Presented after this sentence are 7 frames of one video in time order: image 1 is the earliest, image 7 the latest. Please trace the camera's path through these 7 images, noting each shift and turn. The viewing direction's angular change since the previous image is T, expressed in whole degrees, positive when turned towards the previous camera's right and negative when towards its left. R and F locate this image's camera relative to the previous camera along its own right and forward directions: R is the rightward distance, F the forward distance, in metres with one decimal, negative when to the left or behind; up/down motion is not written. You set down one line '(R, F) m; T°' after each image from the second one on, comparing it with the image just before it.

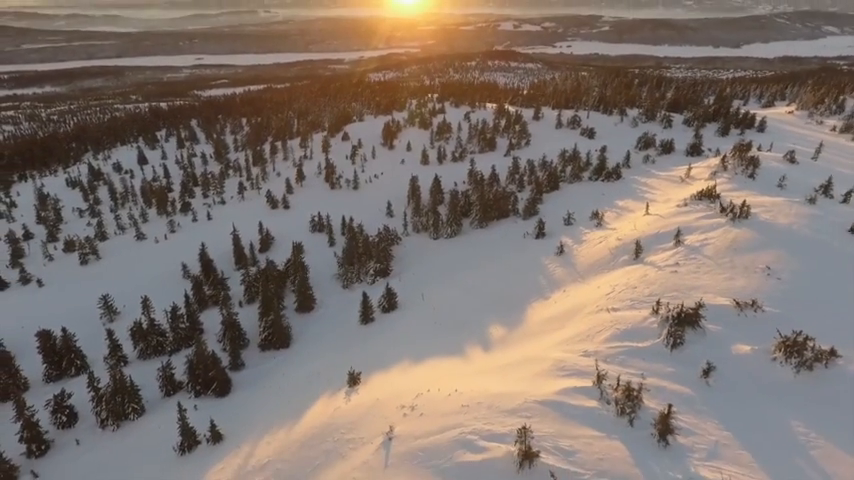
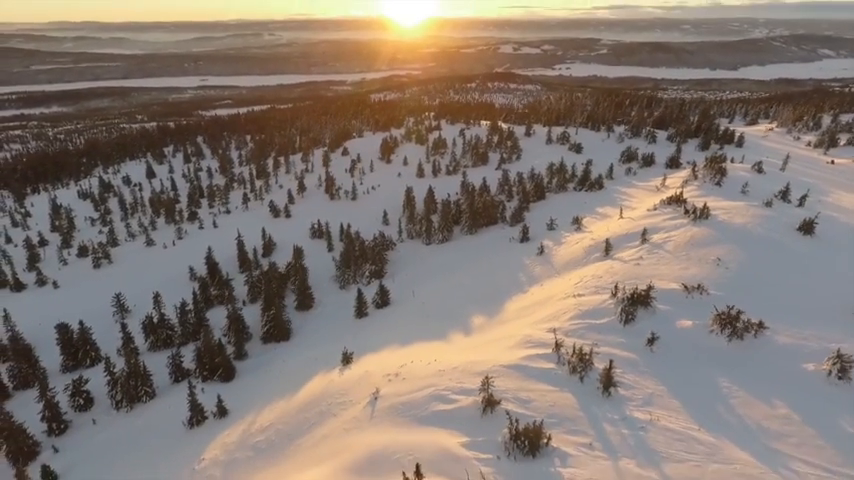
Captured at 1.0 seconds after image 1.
(+0.3, -1.1) m; 0°
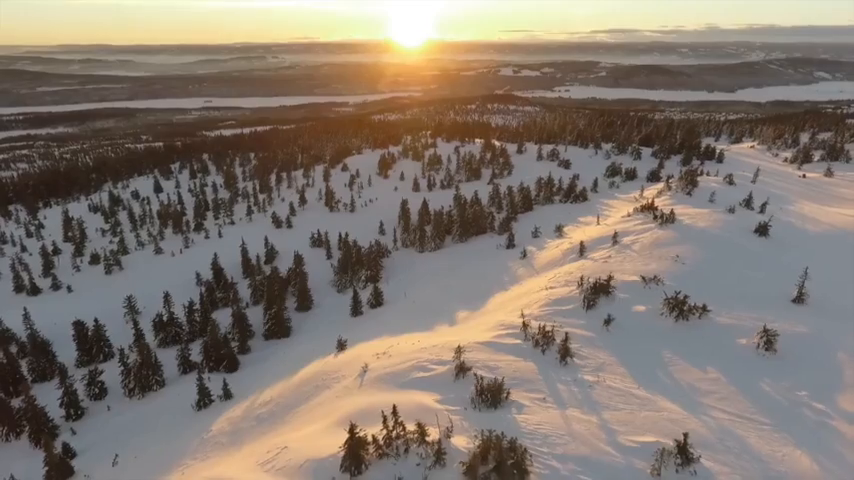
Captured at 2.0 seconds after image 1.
(+0.3, -1.1) m; 0°
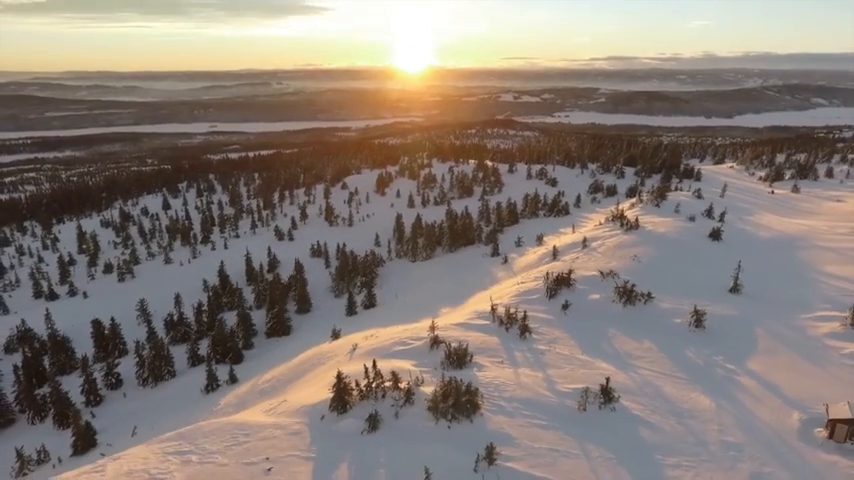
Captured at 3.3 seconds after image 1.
(+0.4, -1.5) m; 0°
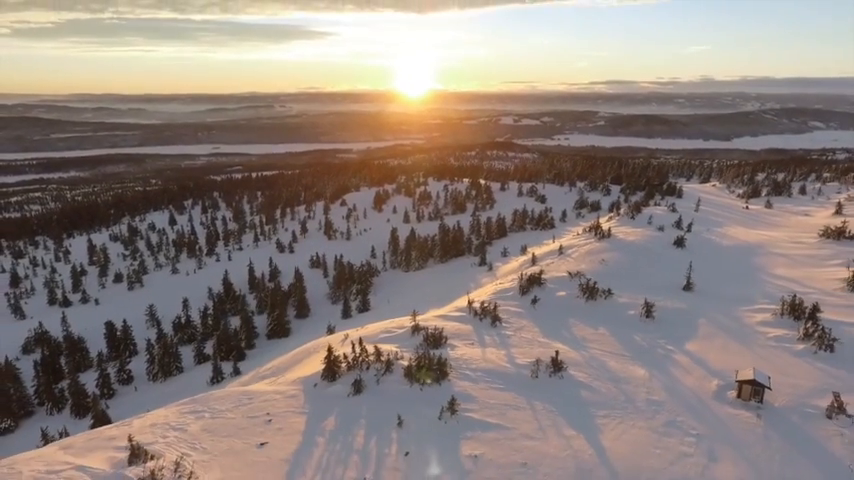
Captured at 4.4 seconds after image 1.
(+0.4, -1.3) m; 0°
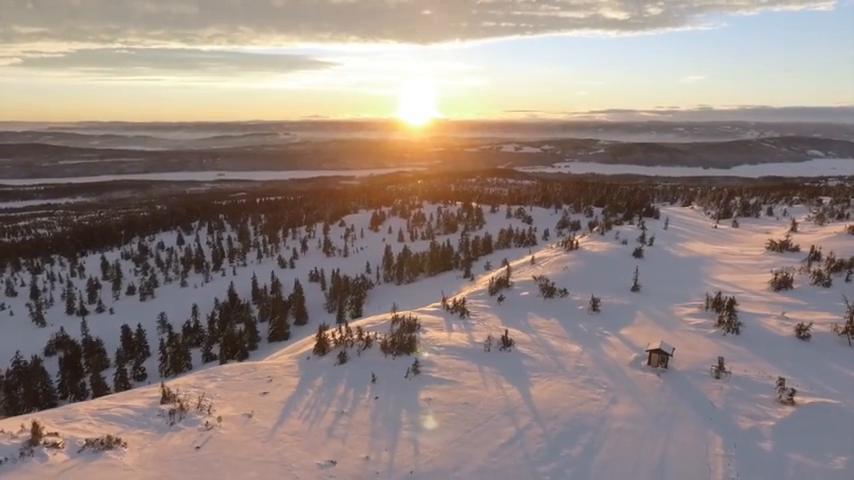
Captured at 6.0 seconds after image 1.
(+0.5, -1.9) m; 0°
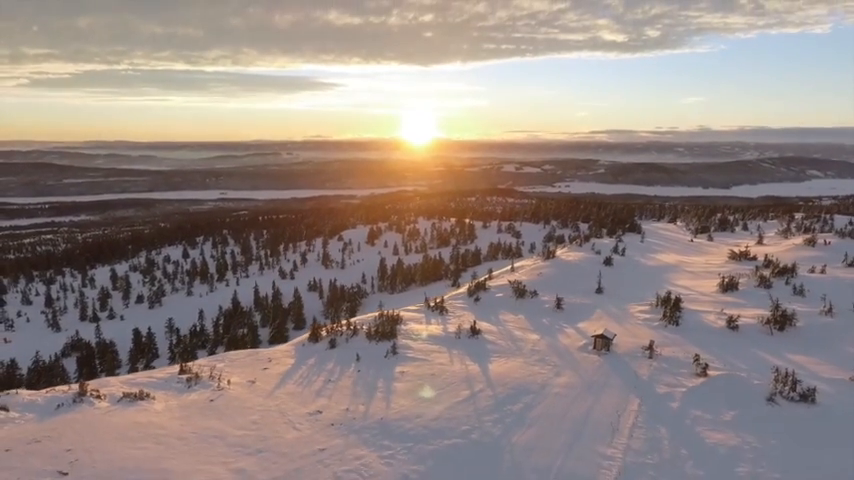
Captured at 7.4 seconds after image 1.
(+0.5, -1.6) m; 0°
